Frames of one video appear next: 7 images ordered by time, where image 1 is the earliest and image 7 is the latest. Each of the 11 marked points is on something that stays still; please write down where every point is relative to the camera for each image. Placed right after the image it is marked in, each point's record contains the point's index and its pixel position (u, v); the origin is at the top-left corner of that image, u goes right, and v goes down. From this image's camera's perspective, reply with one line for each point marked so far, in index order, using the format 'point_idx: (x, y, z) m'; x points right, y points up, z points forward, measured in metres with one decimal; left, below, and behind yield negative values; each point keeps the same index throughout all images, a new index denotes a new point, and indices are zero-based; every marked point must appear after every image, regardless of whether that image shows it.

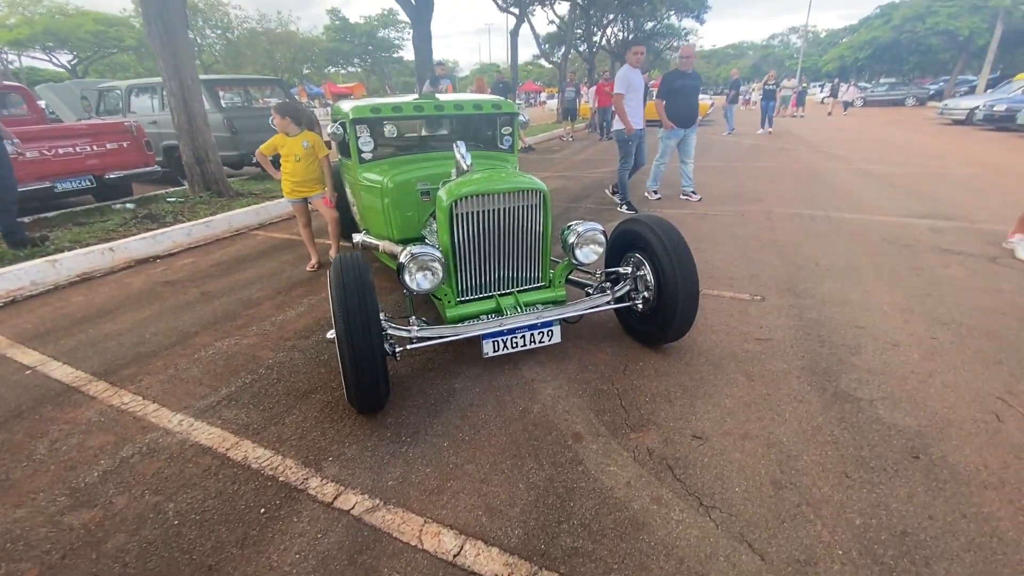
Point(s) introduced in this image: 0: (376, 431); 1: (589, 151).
0: (-0.7, -0.7, +2.5) m
1: (+1.9, +3.4, +12.2) m
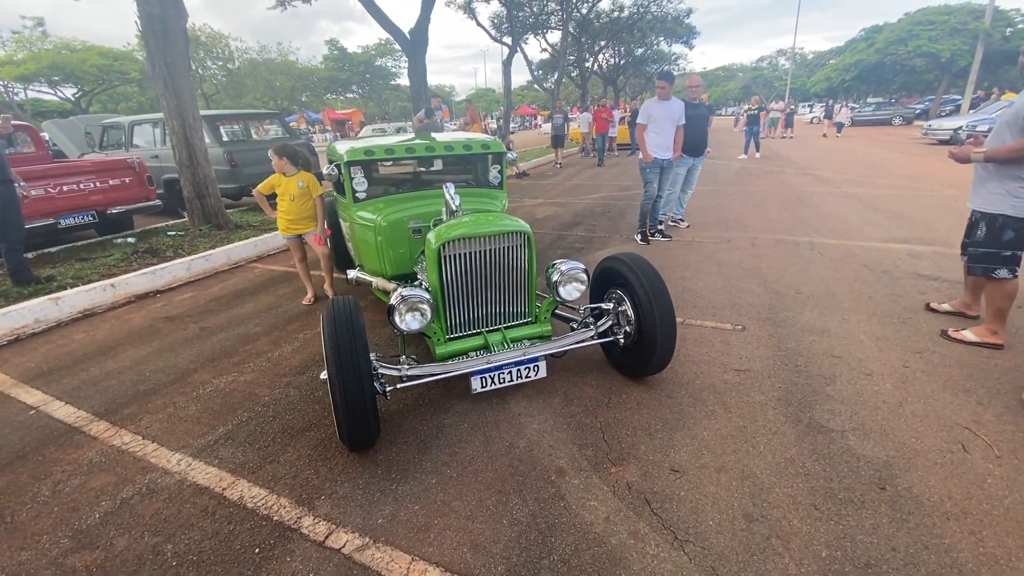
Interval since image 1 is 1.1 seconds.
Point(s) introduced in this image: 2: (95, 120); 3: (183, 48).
0: (-0.8, -1.0, +2.6) m
1: (+1.8, +2.8, +12.5) m
2: (-9.7, +3.9, +11.2) m
3: (-4.6, +3.4, +6.9) m
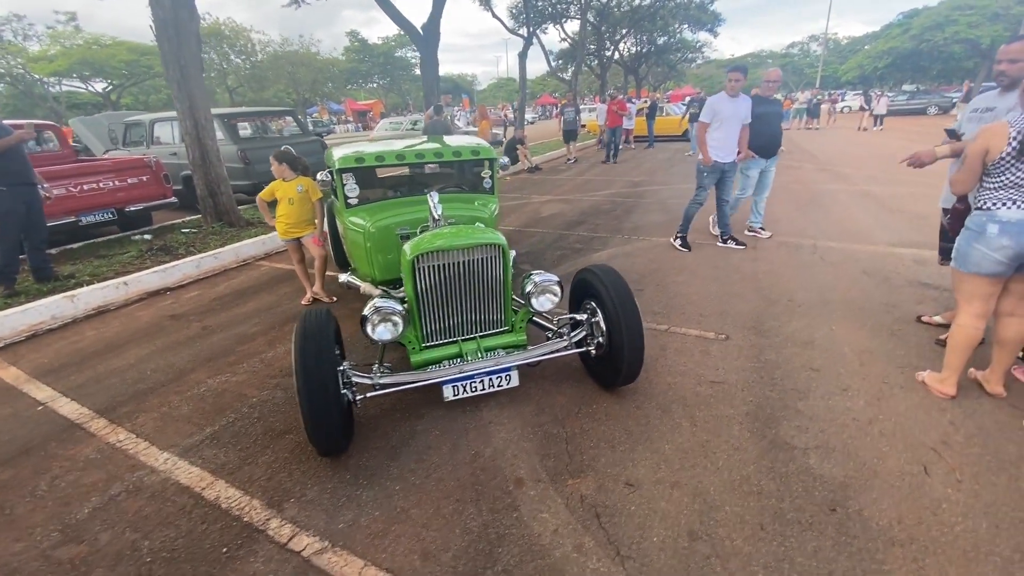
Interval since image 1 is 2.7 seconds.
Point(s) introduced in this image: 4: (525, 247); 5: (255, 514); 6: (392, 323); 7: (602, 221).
0: (-1.0, -1.0, +2.7) m
1: (+2.0, +2.9, +12.4) m
2: (-9.5, +4.1, +11.6) m
3: (-4.6, +3.5, +7.1) m
4: (+0.2, +0.6, +6.7) m
5: (-1.3, -1.1, +2.5) m
6: (-0.7, -0.2, +2.9) m
7: (+1.5, +1.1, +8.0) m
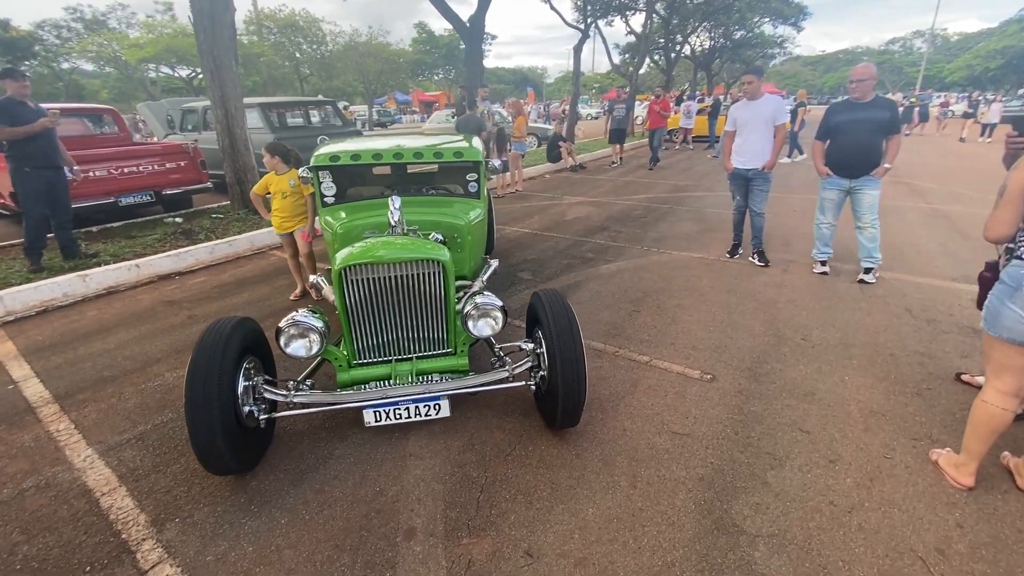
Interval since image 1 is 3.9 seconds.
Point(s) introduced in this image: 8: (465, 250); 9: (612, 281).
0: (-1.5, -1.1, +2.5) m
1: (+3.0, +2.7, +11.7) m
2: (-8.4, +4.7, +12.3) m
3: (-4.2, +3.7, +7.2) m
4: (+0.3, +0.4, +6.3) m
5: (-1.8, -1.2, +2.4) m
6: (-1.1, -0.3, +2.7) m
7: (+1.7, +0.9, +7.5) m
8: (-0.4, +0.3, +4.0) m
9: (+1.1, +0.1, +5.3) m
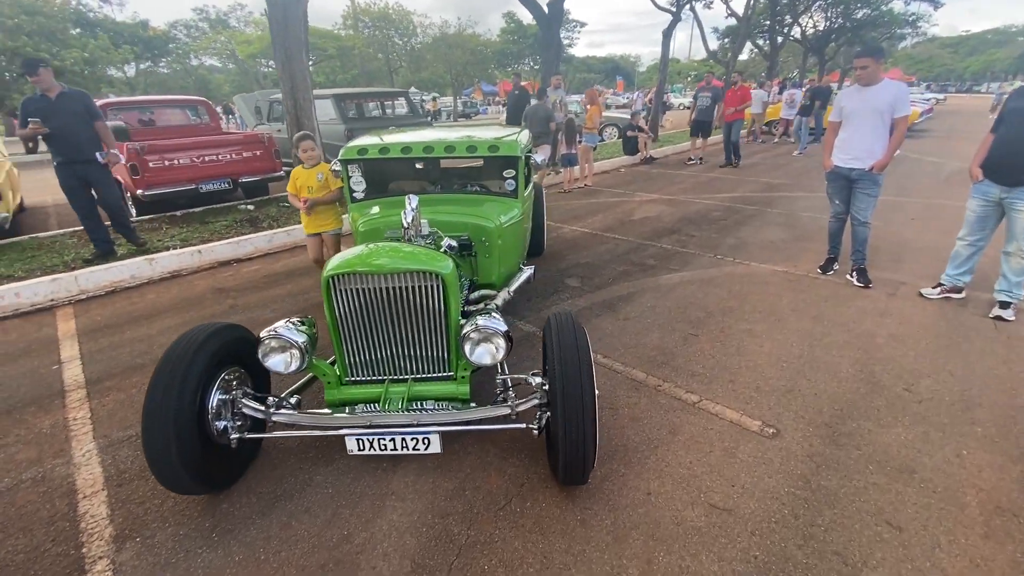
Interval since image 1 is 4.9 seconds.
0: (-1.5, -1.1, +2.4) m
1: (+4.6, +2.5, +10.6) m
2: (-6.5, +5.2, +13.0) m
3: (-3.2, +3.9, +7.3) m
4: (+0.9, +0.4, +5.8) m
5: (-1.9, -1.2, +2.2) m
6: (-1.1, -0.3, +2.4) m
7: (+2.6, +0.8, +6.7) m
8: (-0.1, +0.2, +3.6) m
9: (+1.5, -0.1, +4.7) m
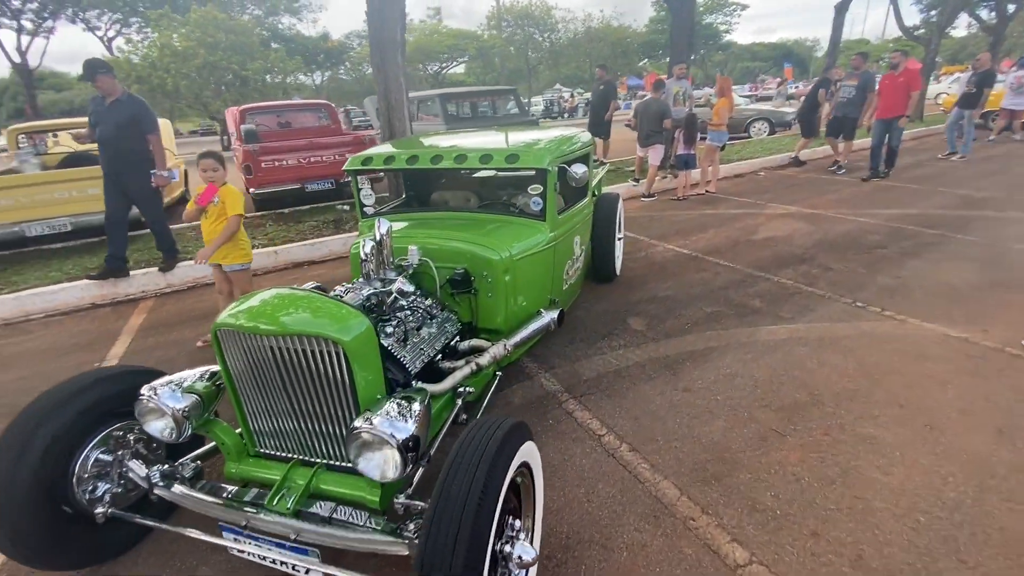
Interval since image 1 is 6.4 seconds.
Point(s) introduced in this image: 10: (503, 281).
0: (-1.8, -1.3, +2.0) m
1: (+6.5, +1.8, +8.2) m
2: (-3.2, +5.3, +13.5) m
3: (-1.7, +3.8, +7.2) m
4: (+1.5, 0.0, +4.6) m
5: (-2.3, -1.3, +2.0) m
6: (-1.4, -0.5, +2.0) m
7: (+3.4, +0.2, +5.0) m
8: (-0.1, 0.0, +2.8) m
9: (+1.8, -0.5, +3.4) m
10: (0.0, +0.1, +2.8) m
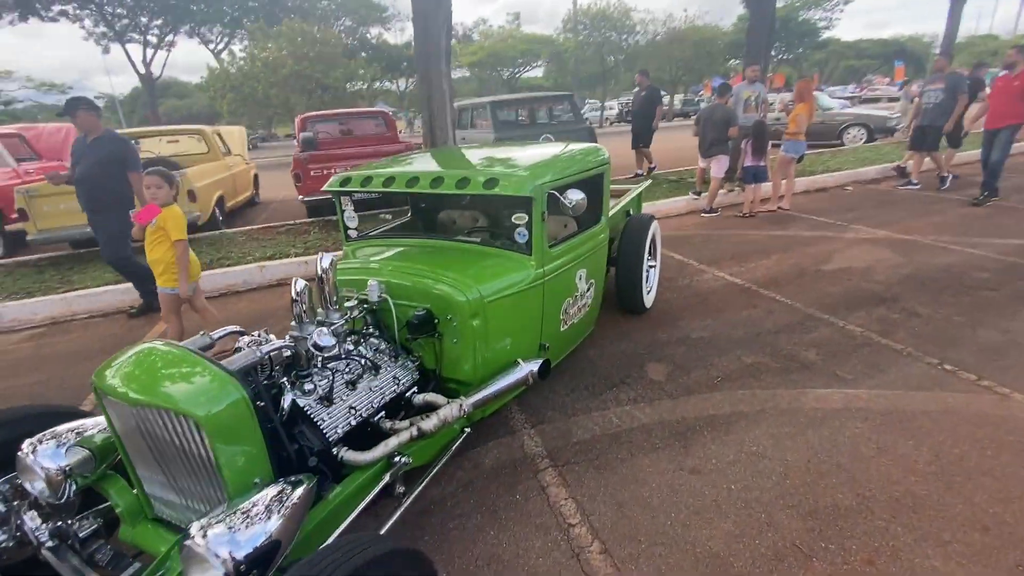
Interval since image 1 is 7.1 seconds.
0: (-2.2, -1.4, +1.9) m
1: (+7.2, +1.2, +6.8) m
2: (-1.5, +5.2, +13.5) m
3: (-1.0, +3.6, +7.0) m
4: (+1.6, -0.3, +4.0) m
5: (-2.6, -1.4, +1.9) m
6: (-1.7, -0.7, +1.8) m
7: (+3.5, -0.2, +4.1) m
8: (-0.2, -0.3, +2.4) m
9: (+1.7, -0.8, +2.7) m
10: (-0.2, -0.2, +2.4) m
